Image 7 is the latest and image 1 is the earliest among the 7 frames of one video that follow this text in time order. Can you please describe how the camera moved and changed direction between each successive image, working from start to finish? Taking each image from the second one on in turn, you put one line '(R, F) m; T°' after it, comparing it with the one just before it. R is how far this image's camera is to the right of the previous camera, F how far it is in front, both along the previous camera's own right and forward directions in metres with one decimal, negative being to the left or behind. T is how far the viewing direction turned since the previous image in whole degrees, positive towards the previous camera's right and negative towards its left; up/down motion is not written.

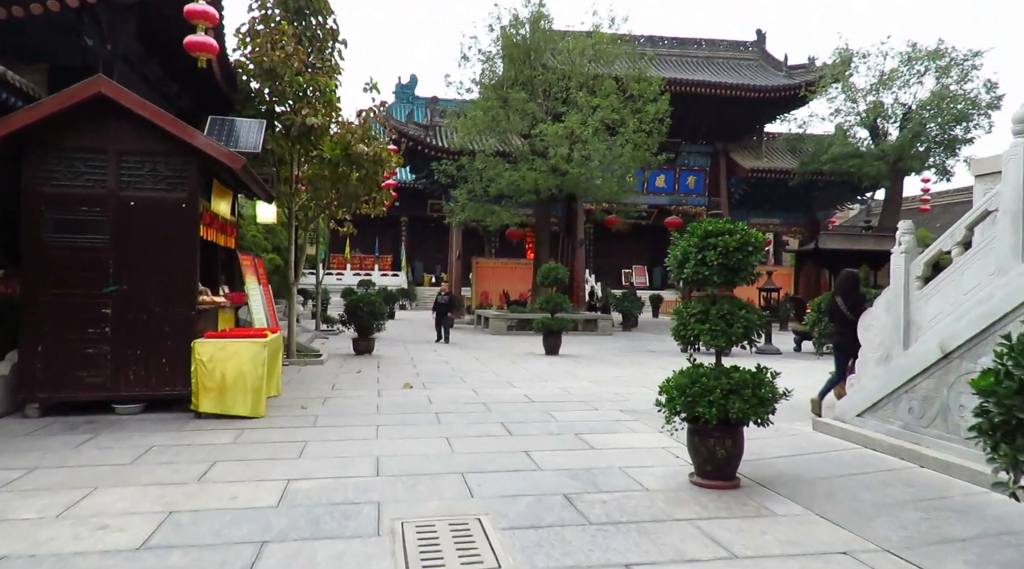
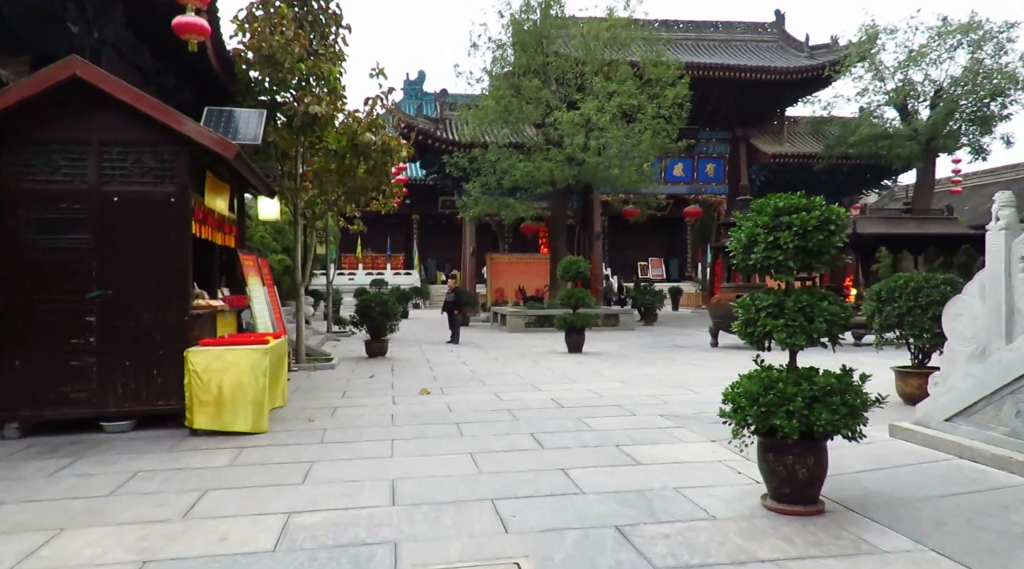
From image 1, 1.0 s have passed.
(-0.1, +0.7) m; -1°
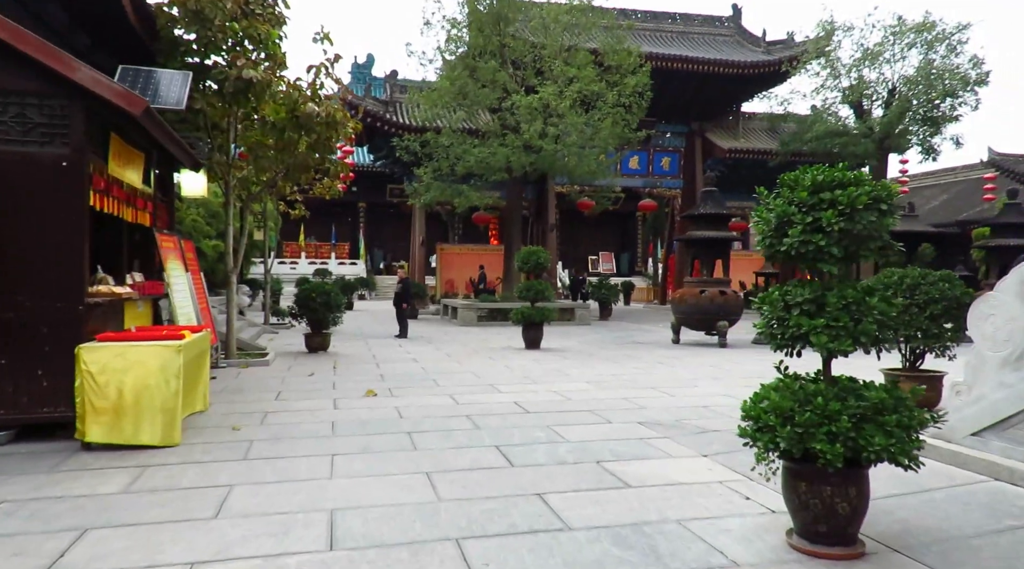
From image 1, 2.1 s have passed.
(-0.1, +0.8) m; +4°
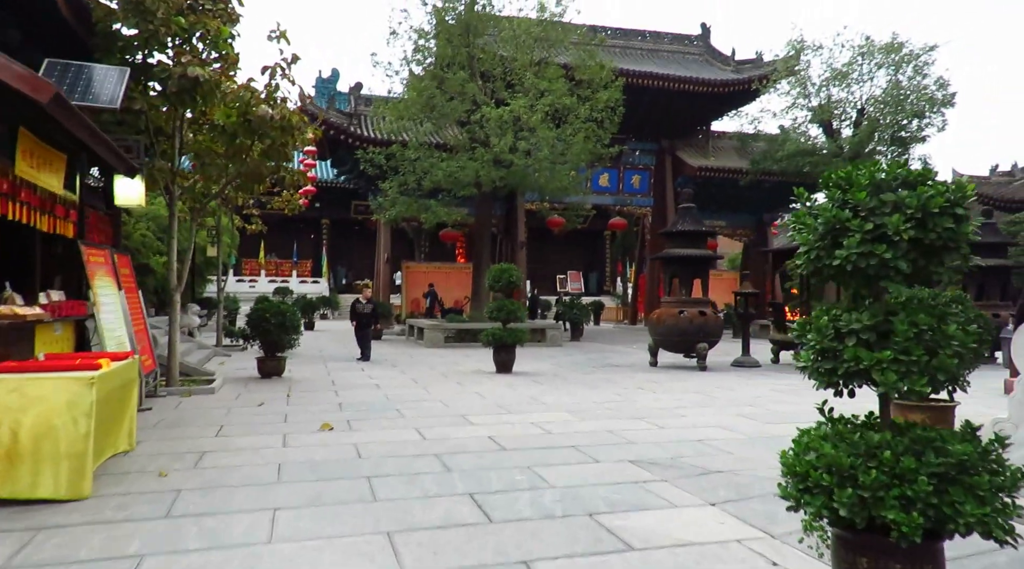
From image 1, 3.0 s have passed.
(-0.1, +0.6) m; +3°
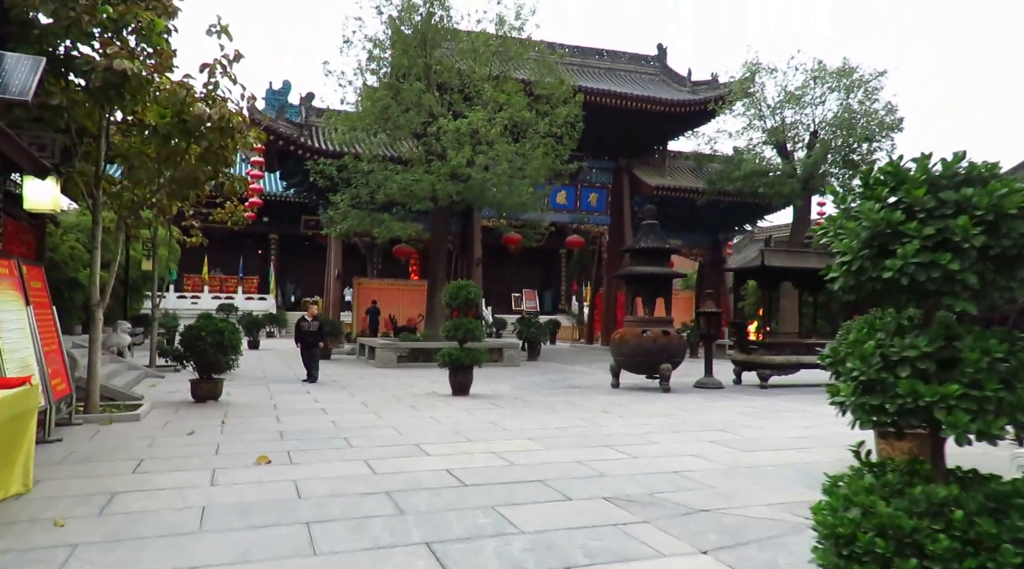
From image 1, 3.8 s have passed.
(-0.1, +0.5) m; +4°
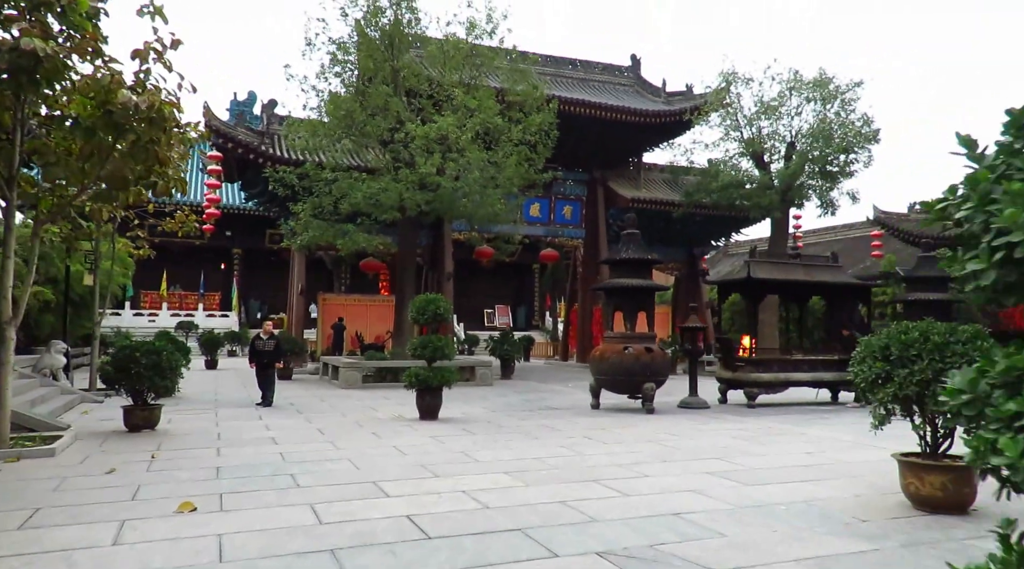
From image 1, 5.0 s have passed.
(0.0, +0.8) m; +2°
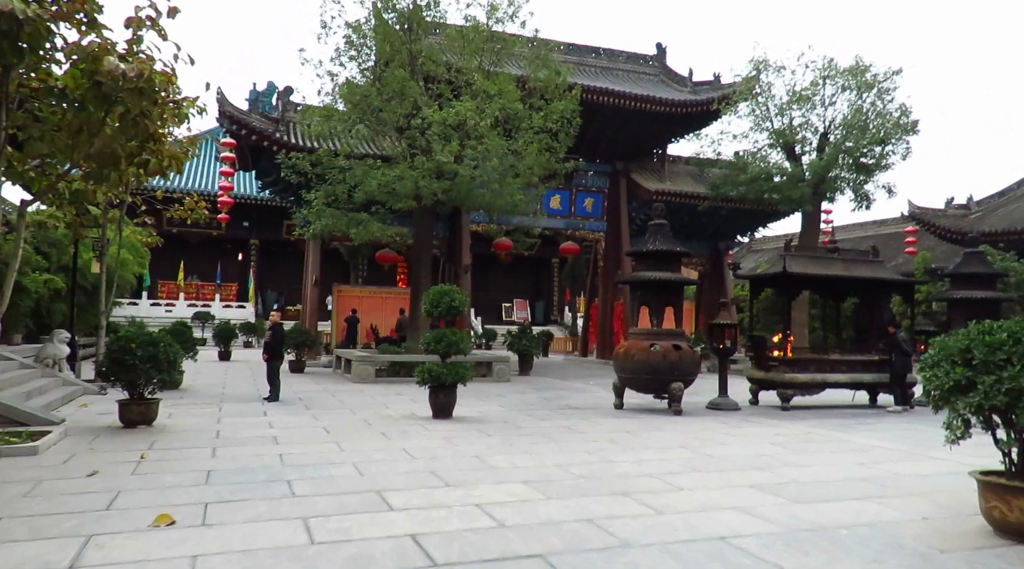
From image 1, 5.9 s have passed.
(0.0, +0.6) m; -1°
